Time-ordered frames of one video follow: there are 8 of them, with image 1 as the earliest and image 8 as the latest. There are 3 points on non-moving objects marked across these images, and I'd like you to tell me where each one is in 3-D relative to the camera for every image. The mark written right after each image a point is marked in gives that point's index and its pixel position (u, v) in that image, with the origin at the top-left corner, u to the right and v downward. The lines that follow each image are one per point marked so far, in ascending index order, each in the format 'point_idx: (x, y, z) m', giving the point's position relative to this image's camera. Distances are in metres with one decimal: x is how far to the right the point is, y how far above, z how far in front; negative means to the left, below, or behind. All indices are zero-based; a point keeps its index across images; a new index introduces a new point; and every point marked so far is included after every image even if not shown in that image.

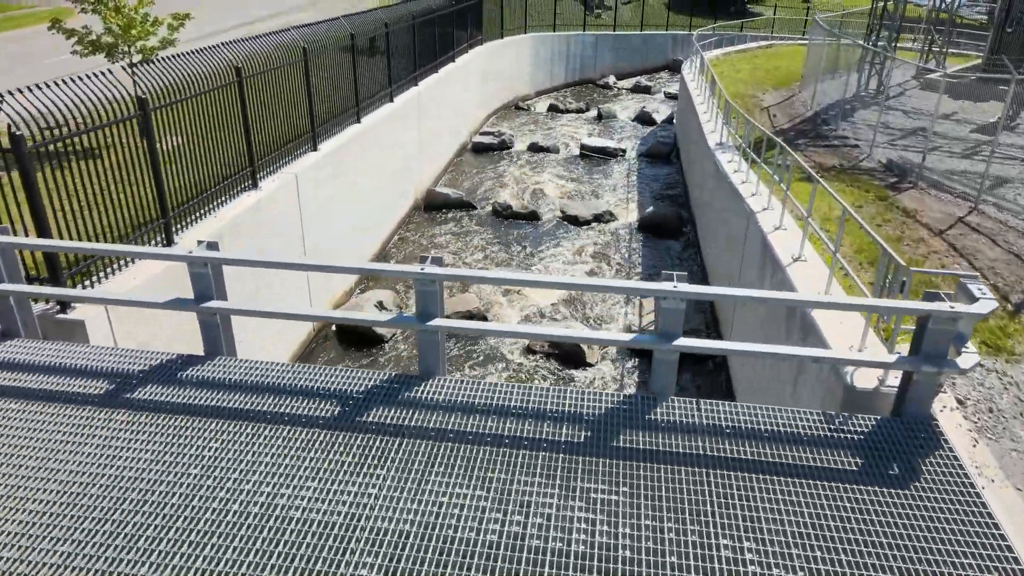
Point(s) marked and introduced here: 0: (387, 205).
0: (-2.4, +1.5, +14.0) m
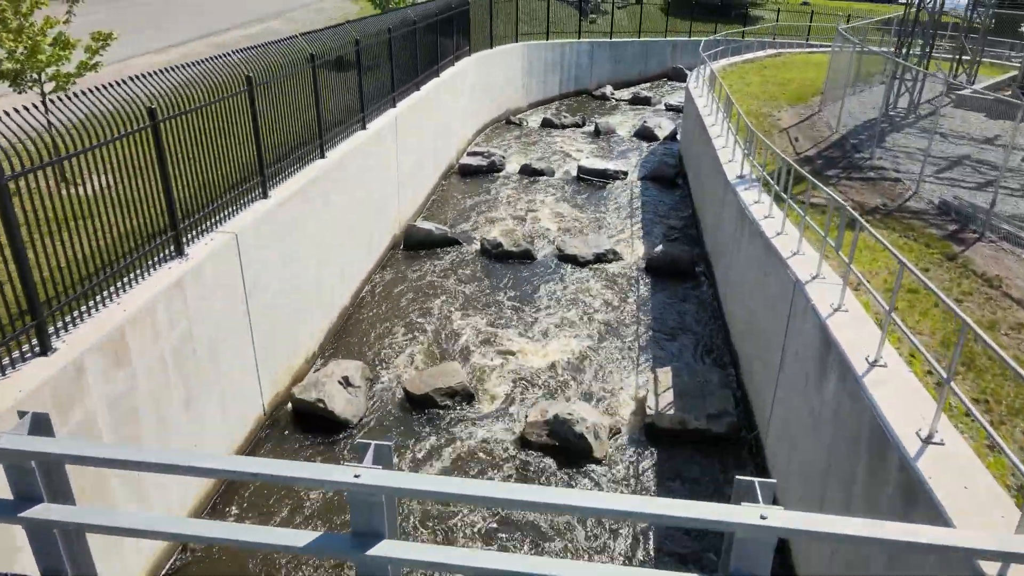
0: (-2.5, +0.6, +12.2) m
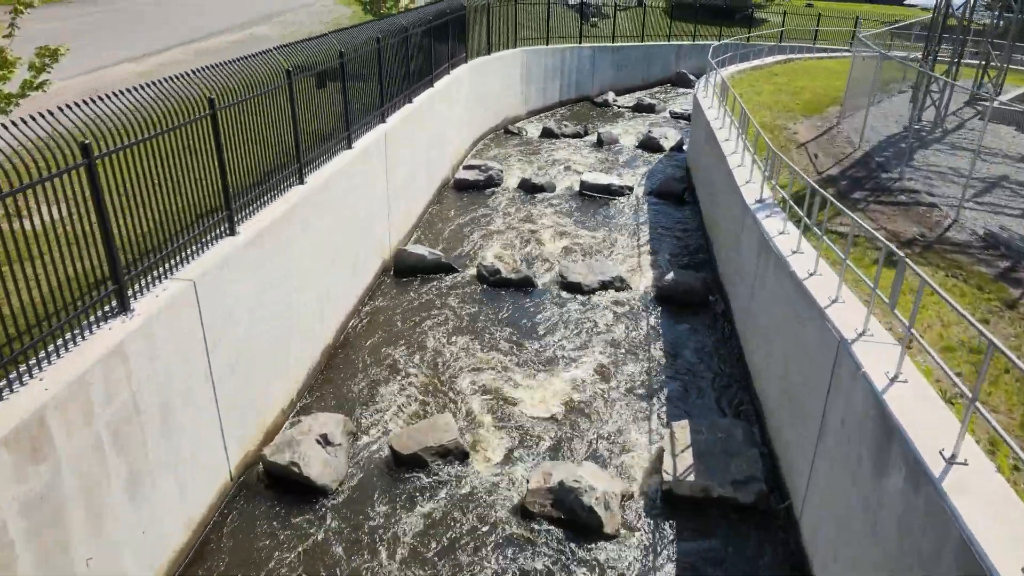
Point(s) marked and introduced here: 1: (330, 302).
0: (-2.6, +0.1, +11.2) m
1: (-2.6, -0.2, +10.7) m
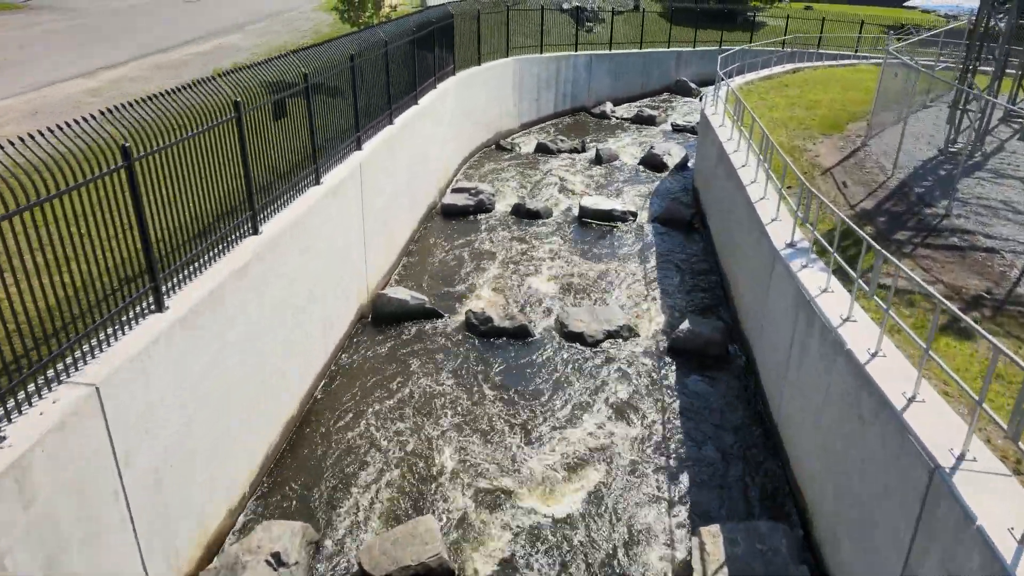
0: (-2.6, -0.7, +9.7) m
1: (-2.7, -1.0, +9.2) m
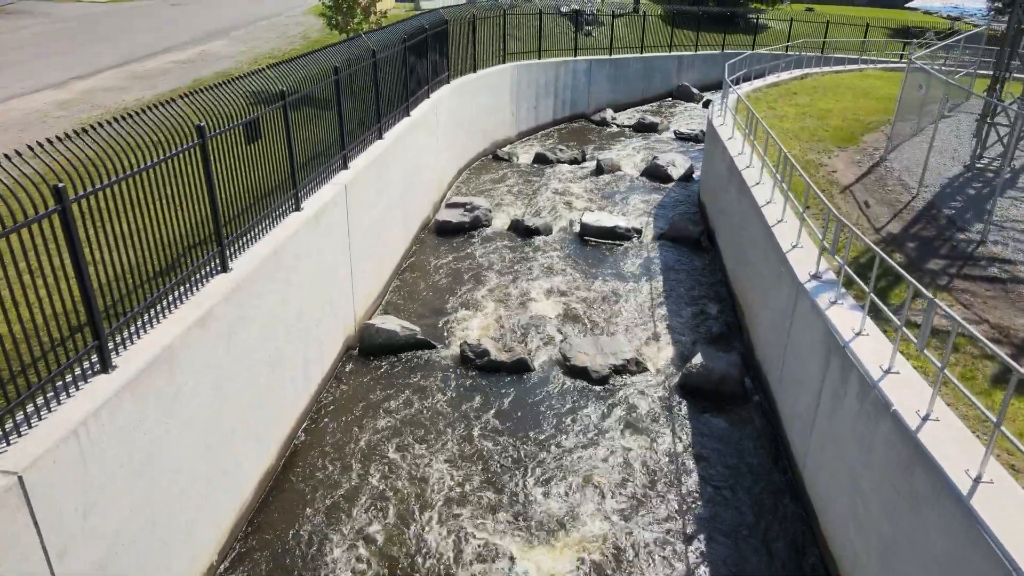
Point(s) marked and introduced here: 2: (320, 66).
0: (-2.7, -1.1, +8.8) m
1: (-2.7, -1.4, +8.4) m
2: (-2.9, +3.4, +11.0) m
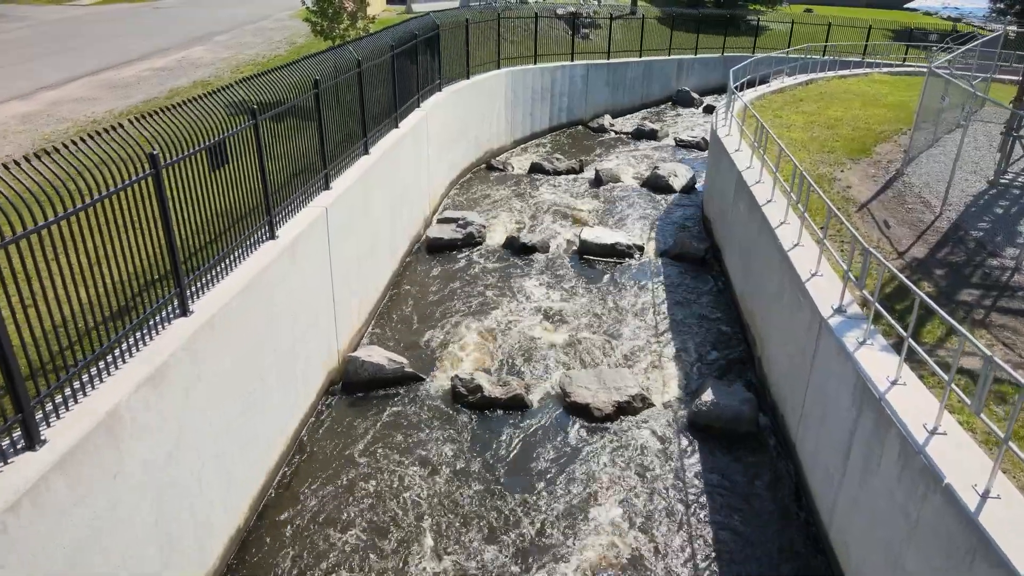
0: (-2.7, -1.5, +8.1) m
1: (-2.8, -1.8, +7.6) m
2: (-2.9, +3.0, +10.2) m
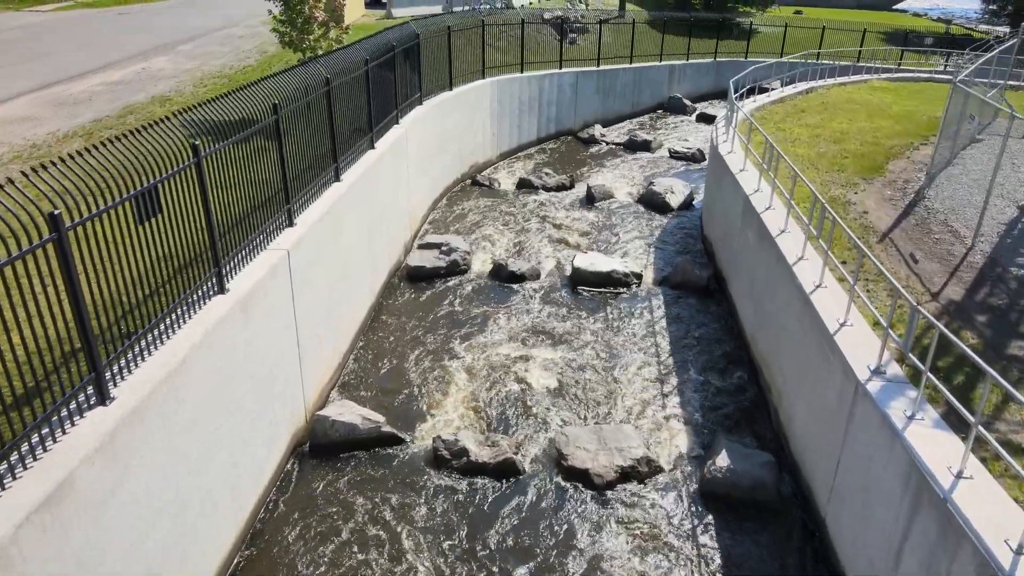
0: (-2.8, -2.1, +6.9) m
1: (-2.8, -2.4, +6.4) m
2: (-3.1, +2.4, +9.1) m
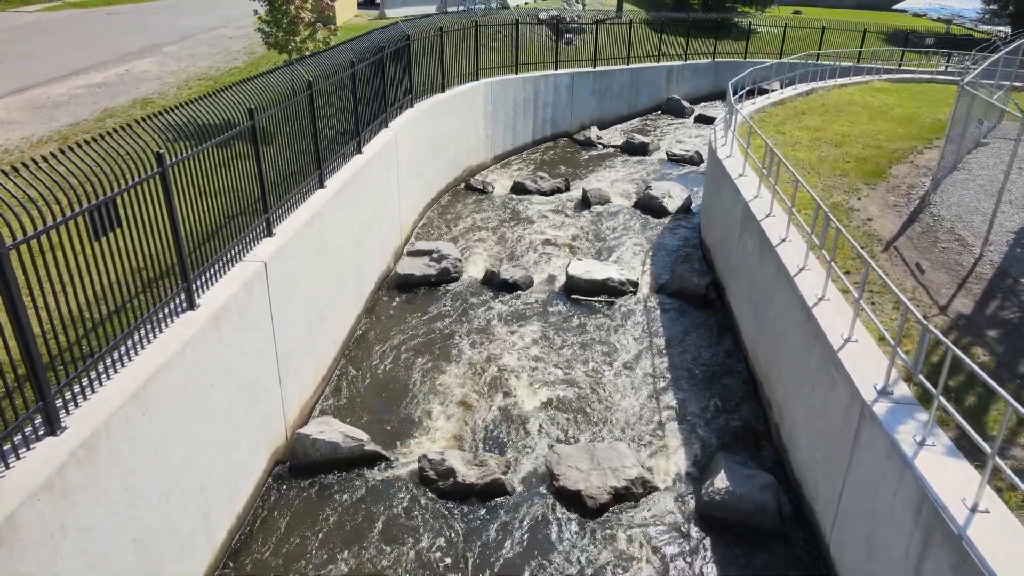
0: (-2.9, -2.2, +6.5) m
1: (-3.0, -2.6, +6.0) m
2: (-3.2, +2.2, +8.7) m
